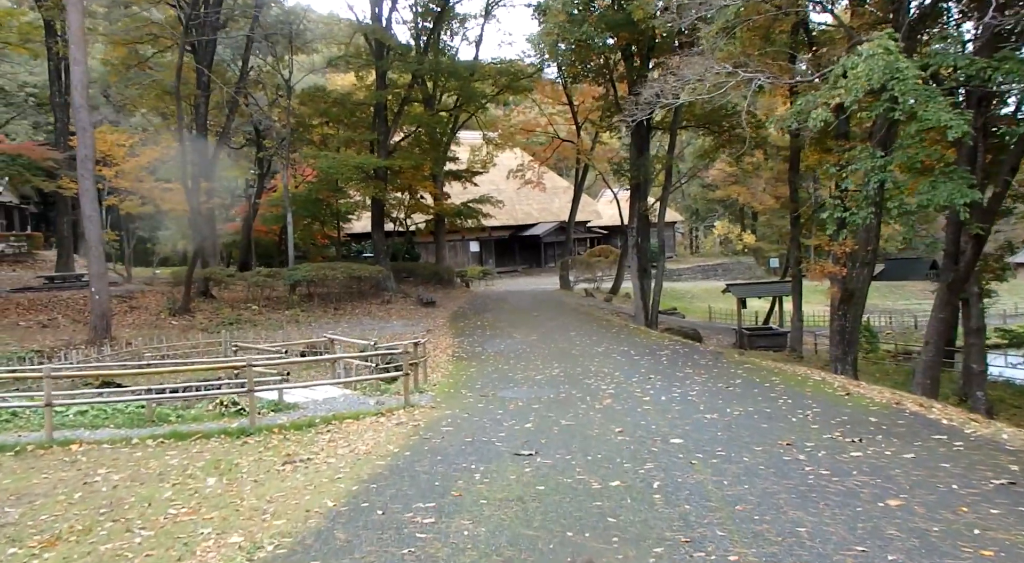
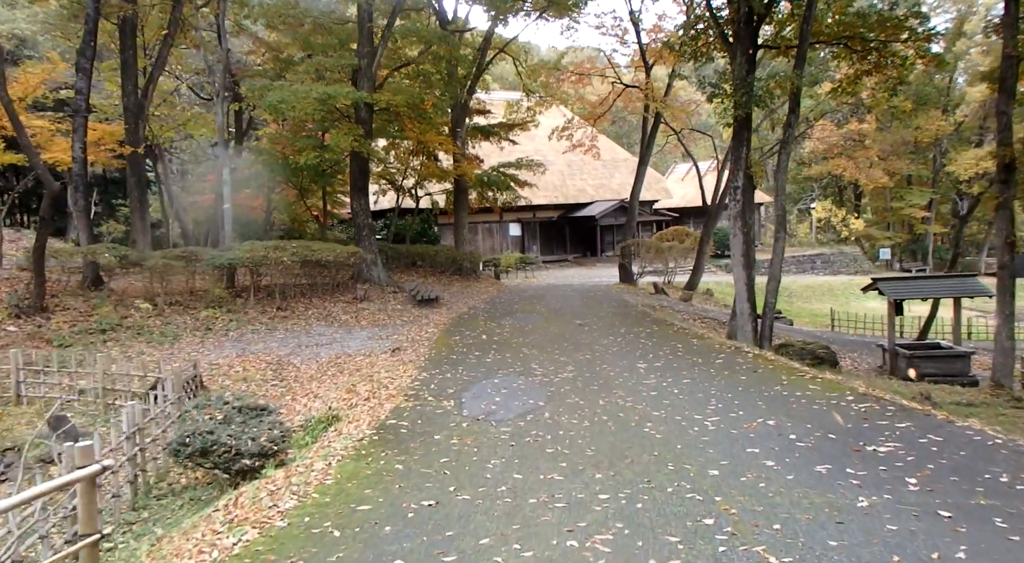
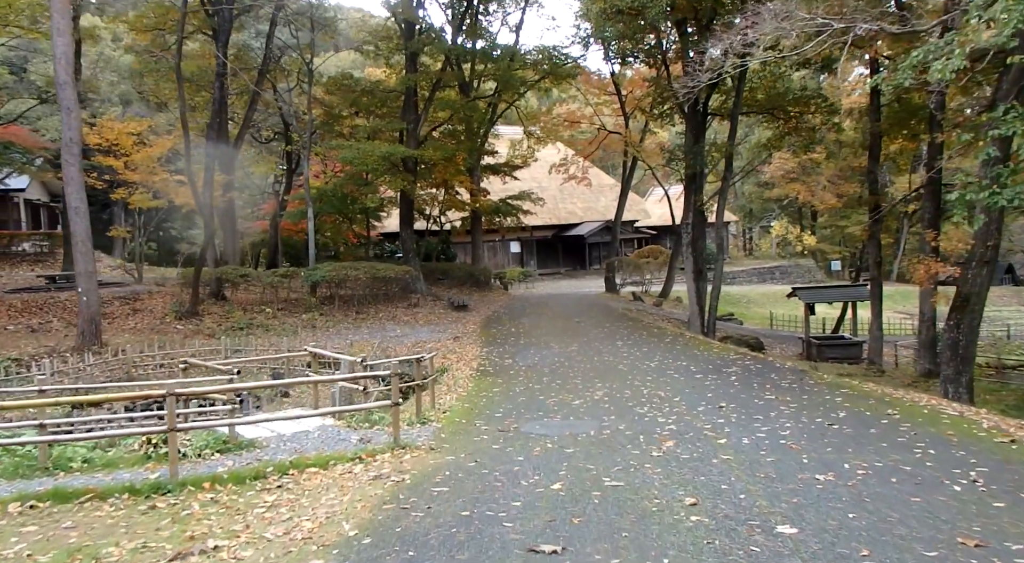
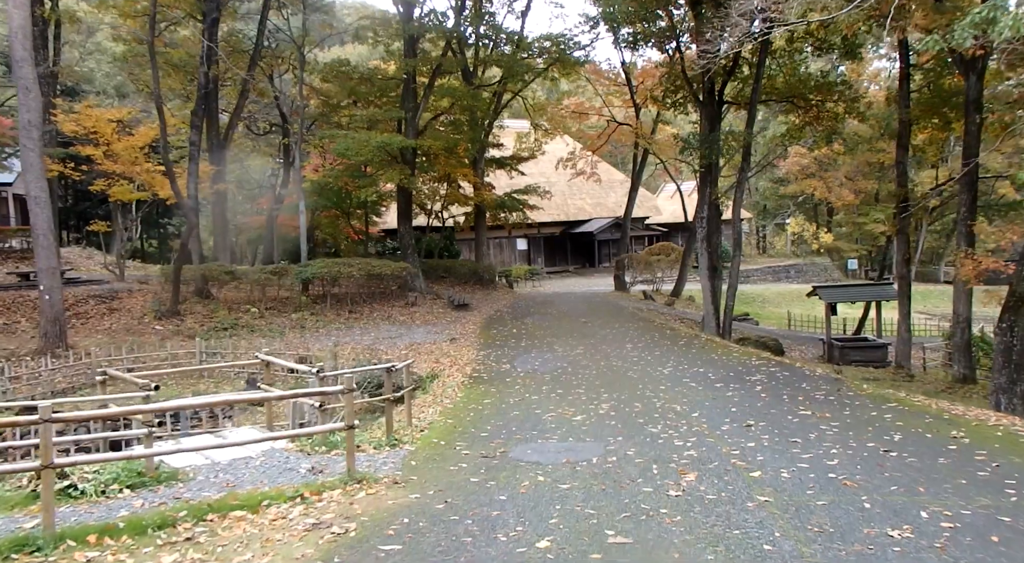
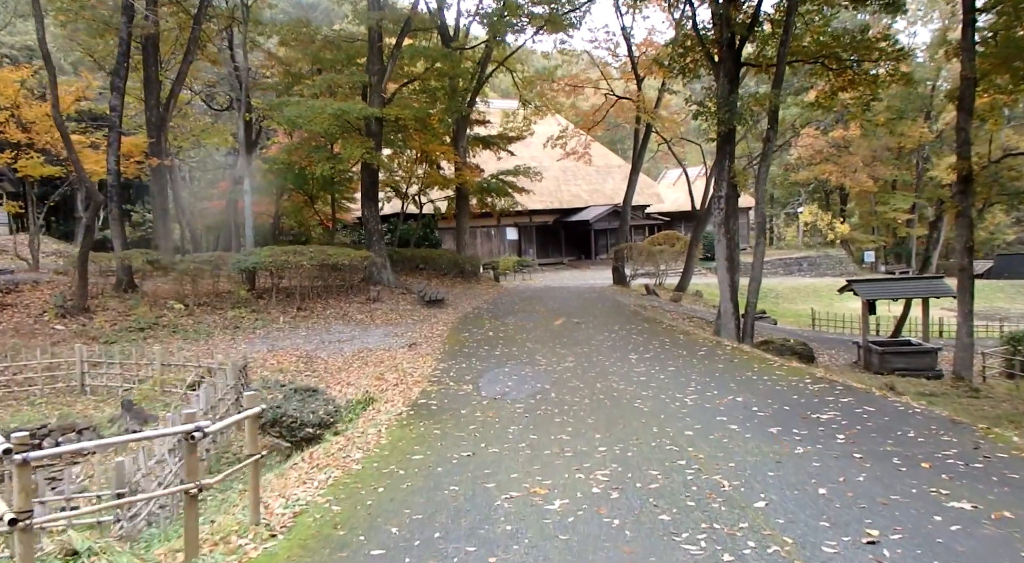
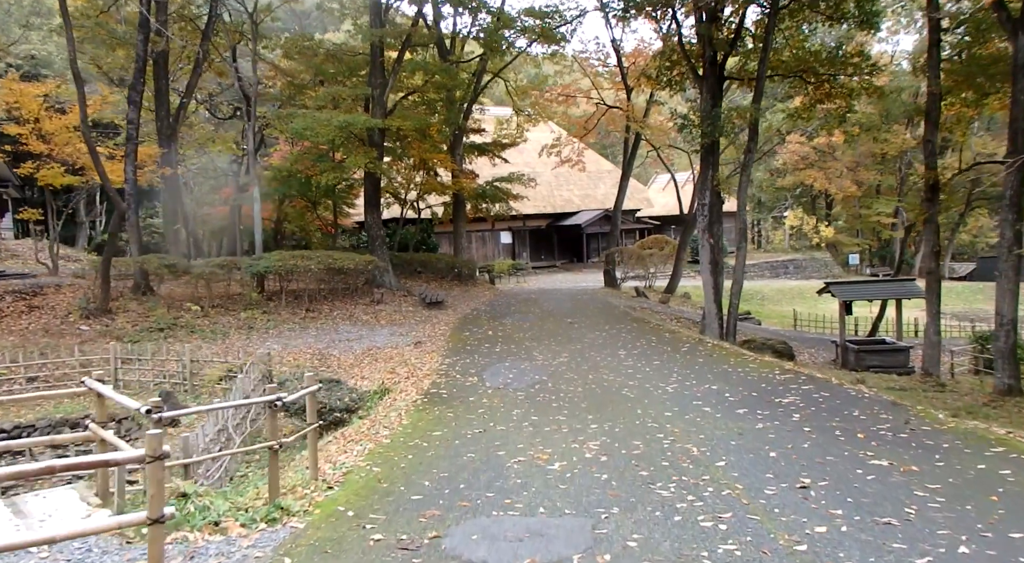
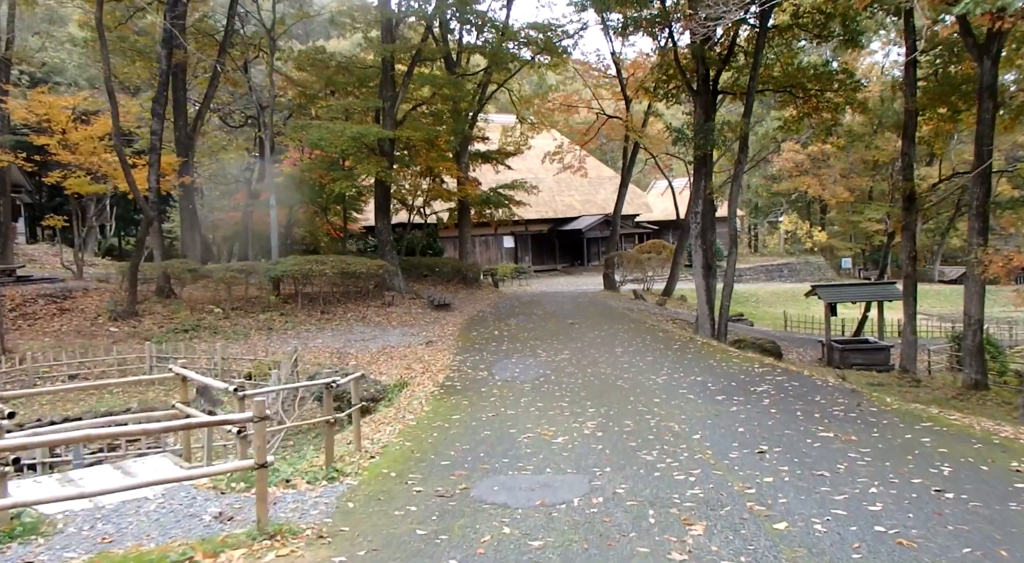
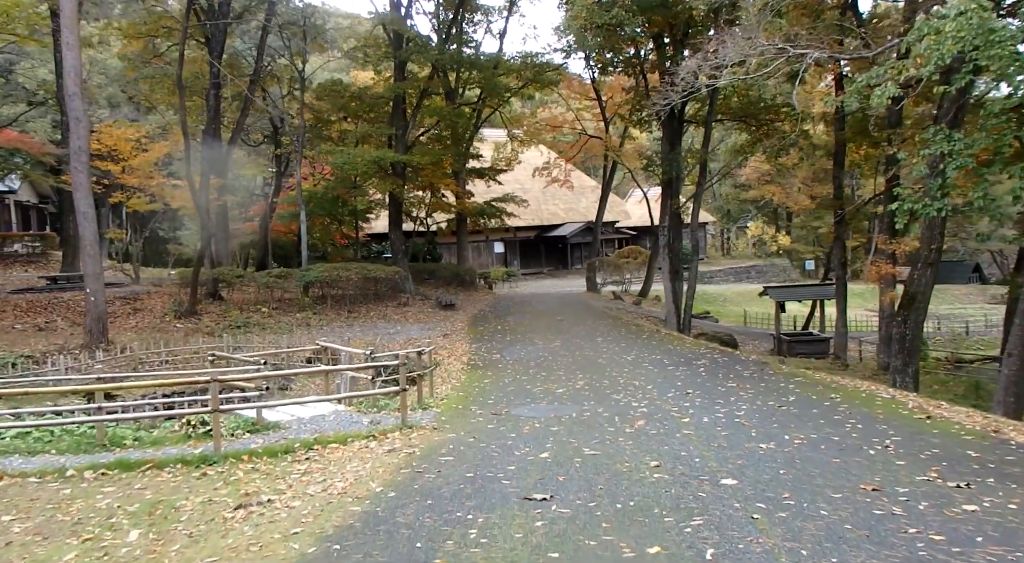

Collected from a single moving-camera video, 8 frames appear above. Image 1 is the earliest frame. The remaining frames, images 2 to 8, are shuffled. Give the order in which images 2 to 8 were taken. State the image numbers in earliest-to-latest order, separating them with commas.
8, 3, 4, 7, 6, 5, 2
